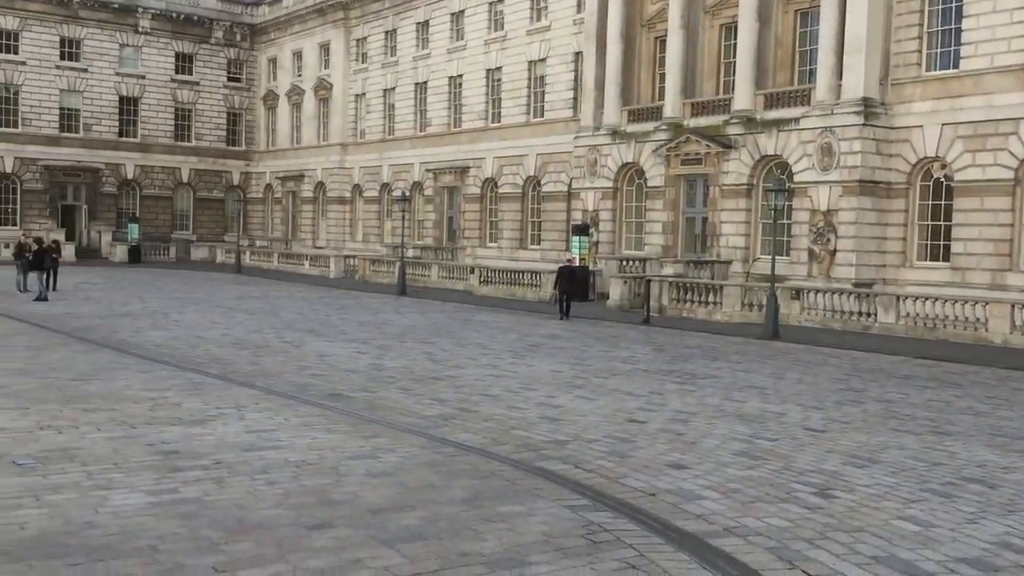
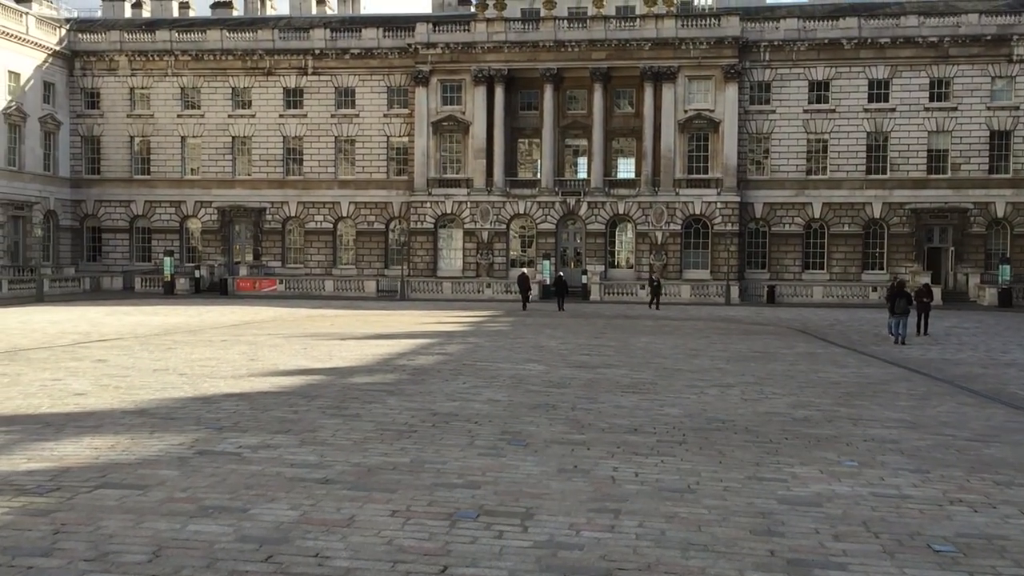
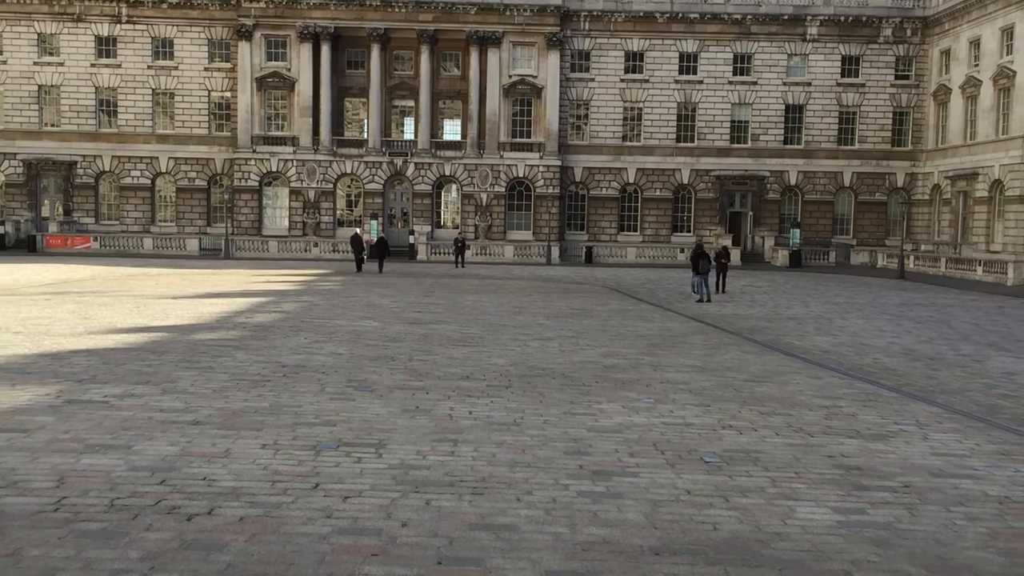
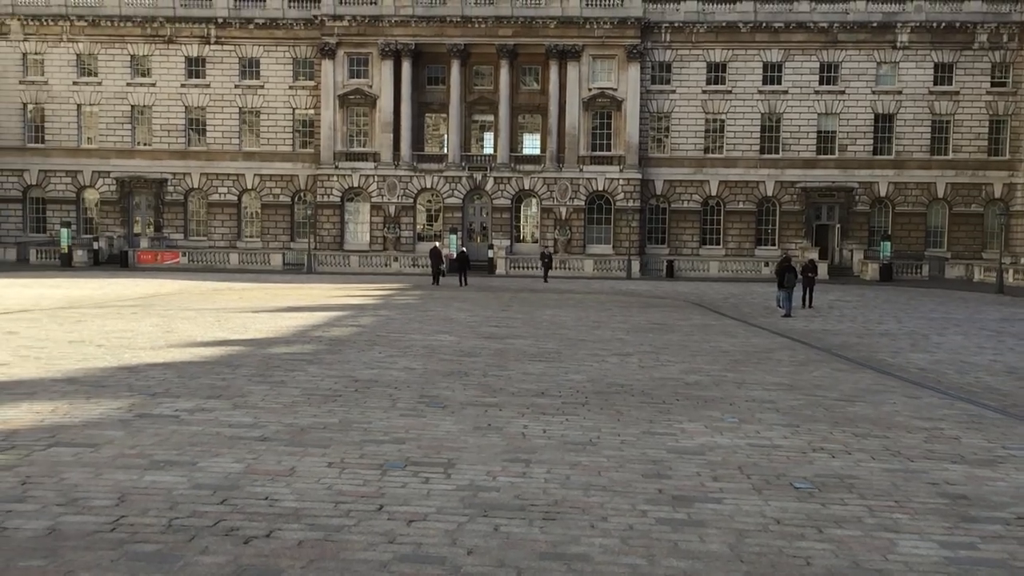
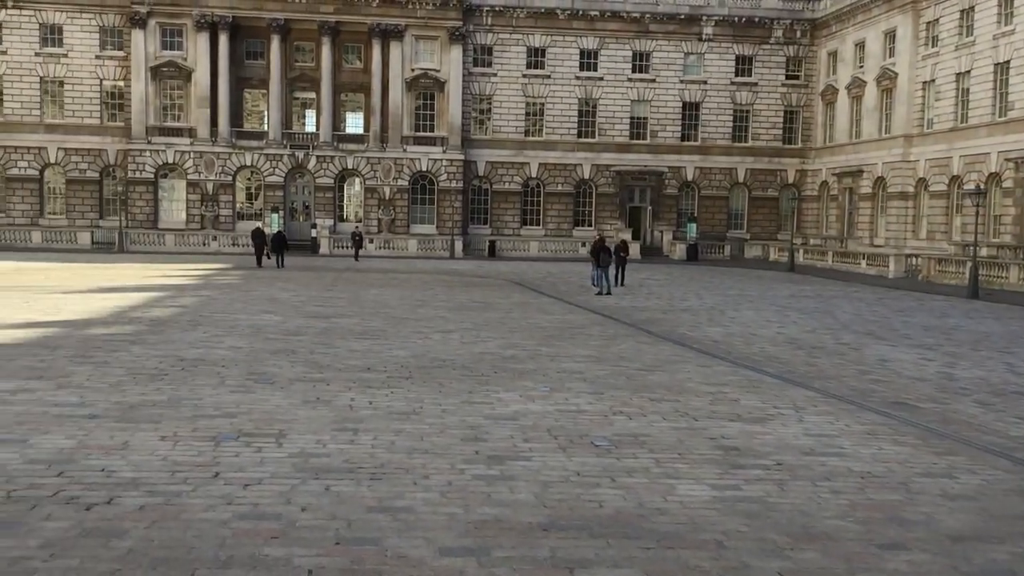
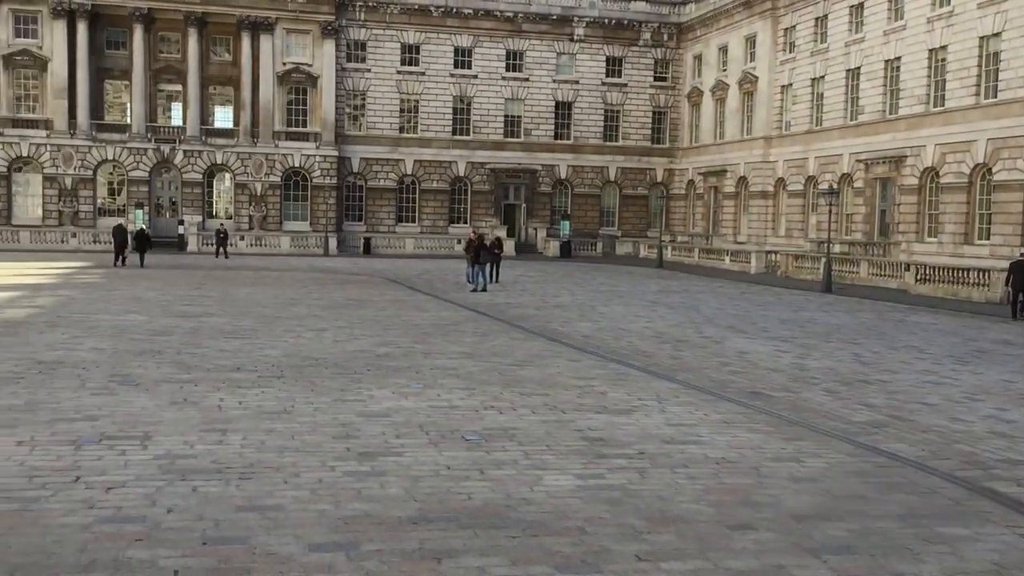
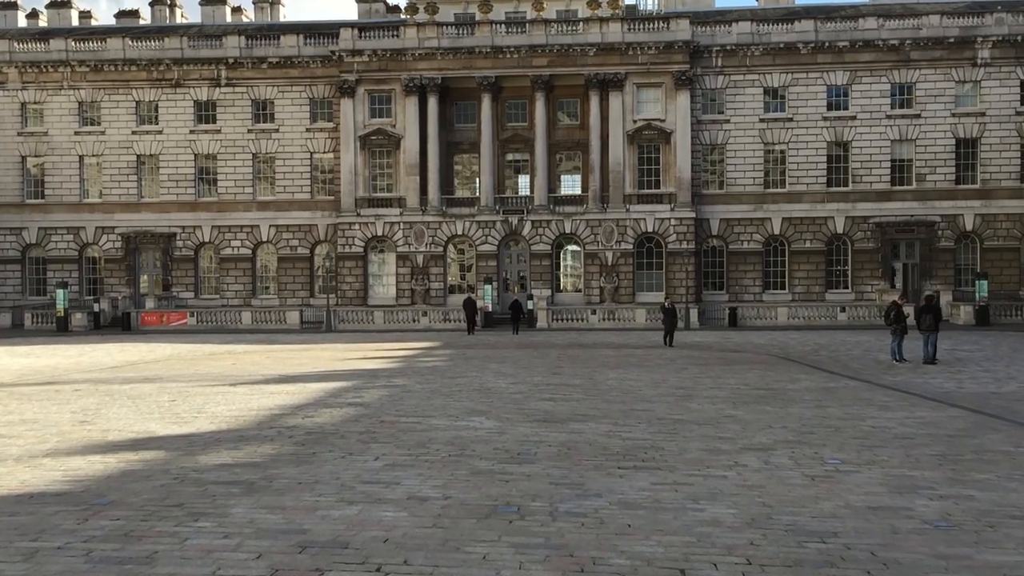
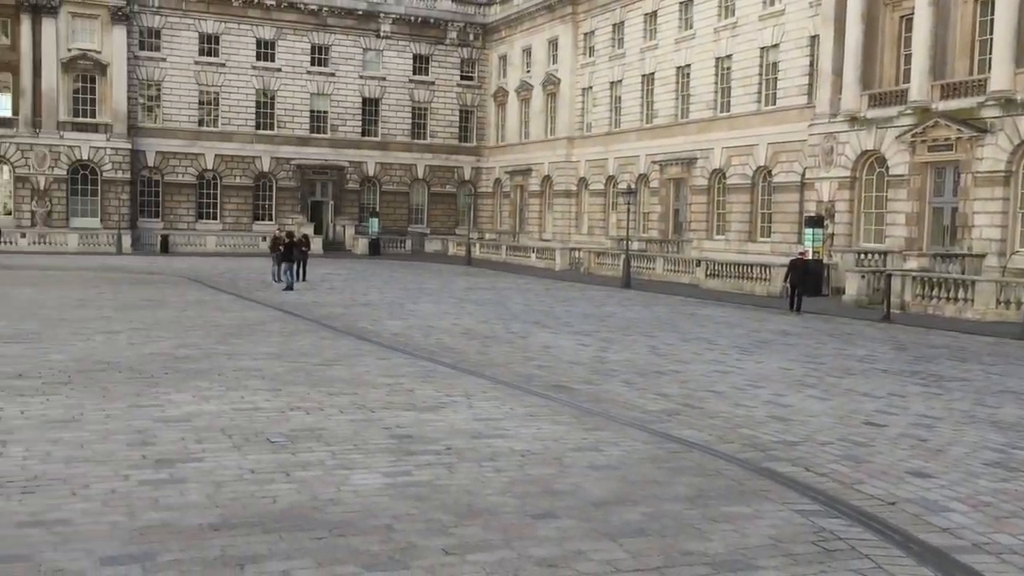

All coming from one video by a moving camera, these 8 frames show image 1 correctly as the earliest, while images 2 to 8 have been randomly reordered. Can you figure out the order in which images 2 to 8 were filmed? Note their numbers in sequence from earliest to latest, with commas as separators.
8, 6, 5, 3, 4, 2, 7
